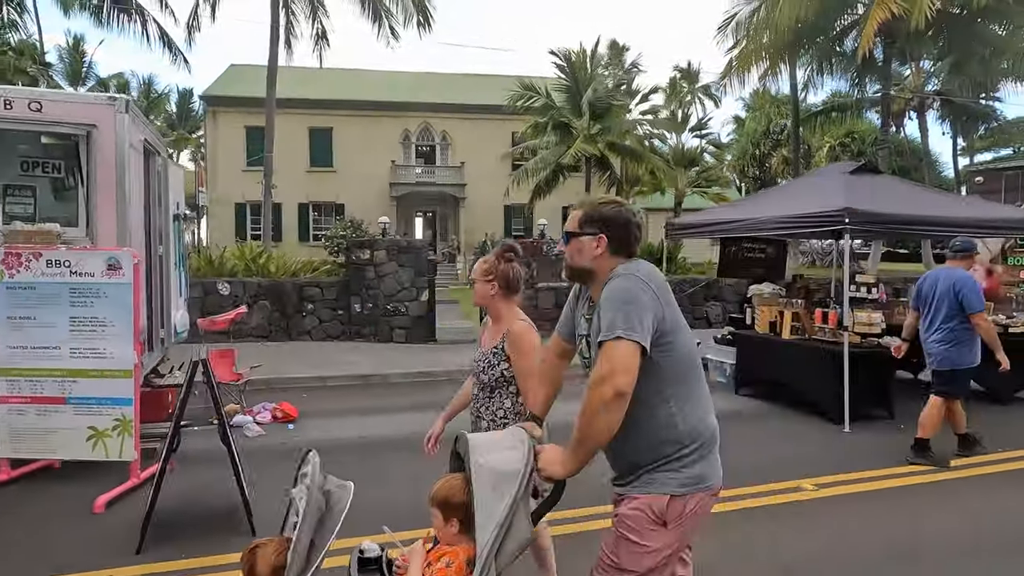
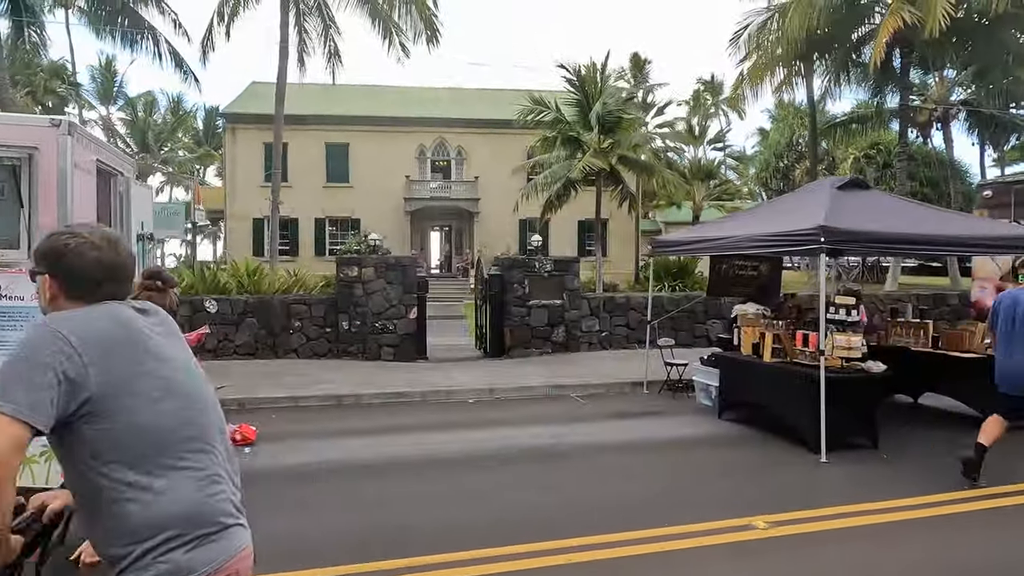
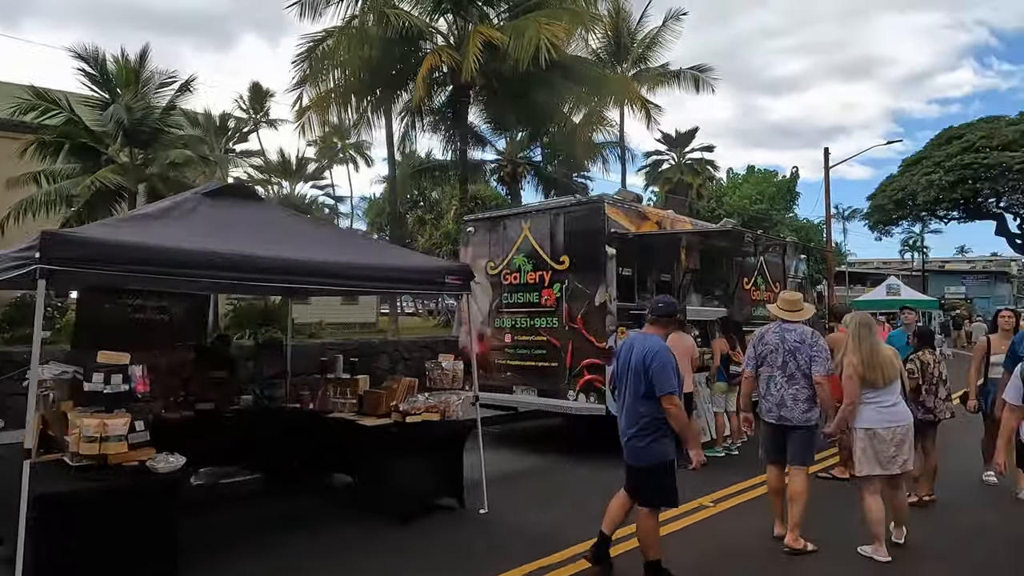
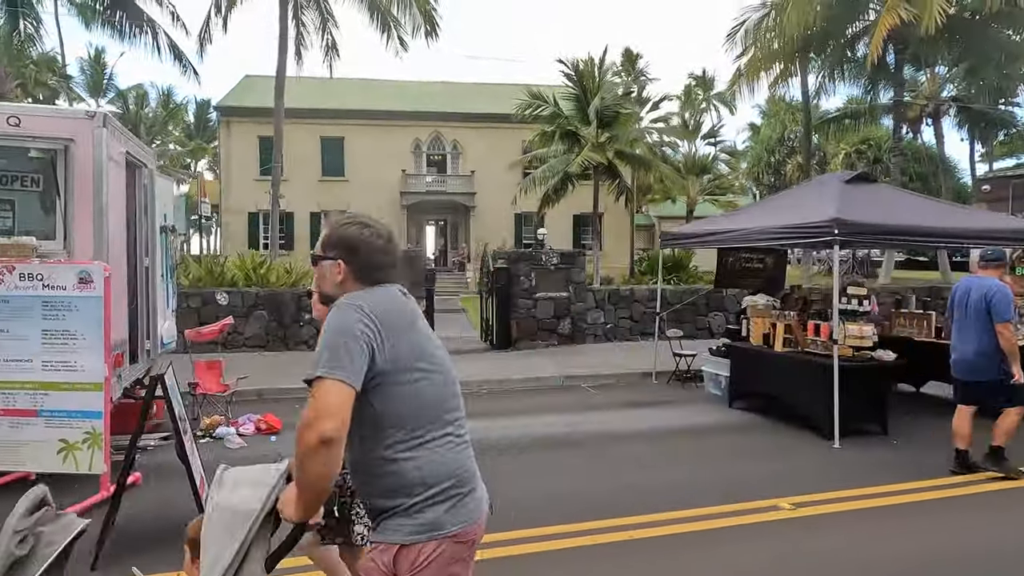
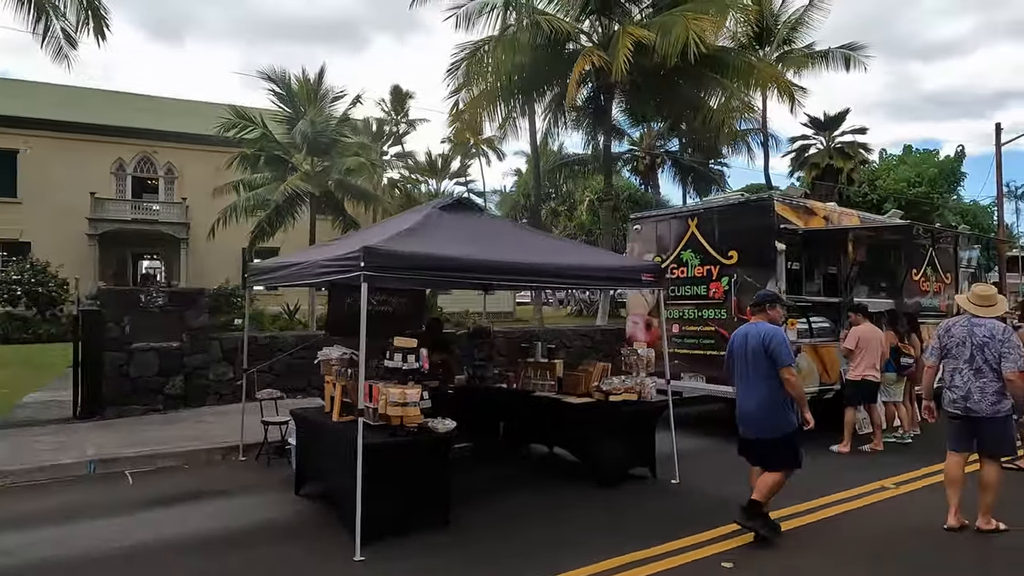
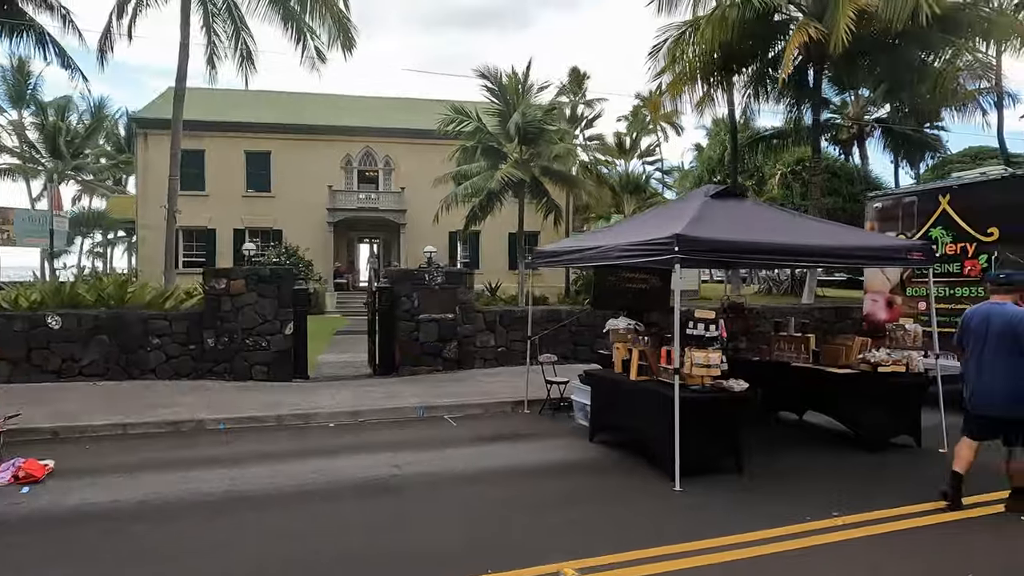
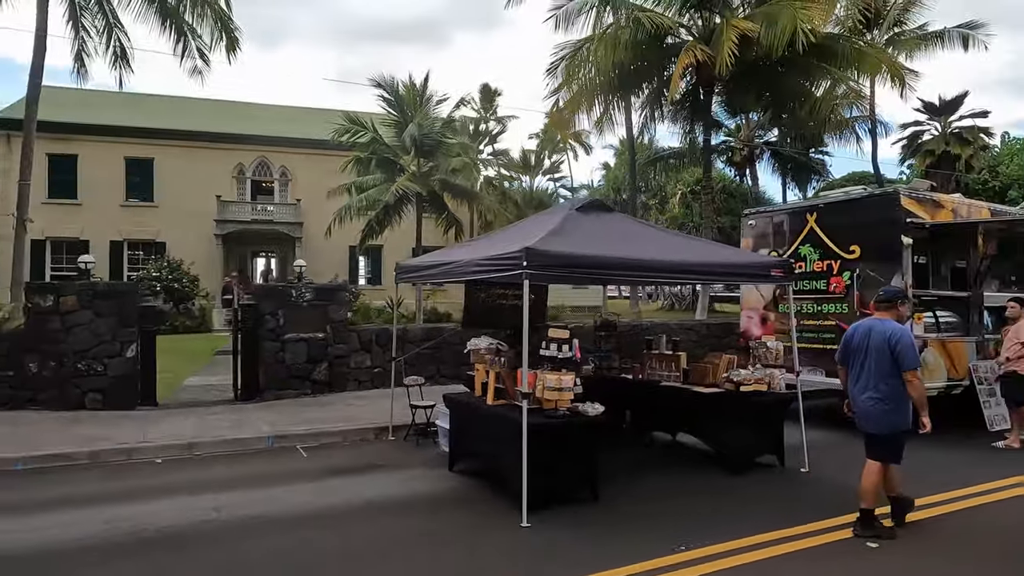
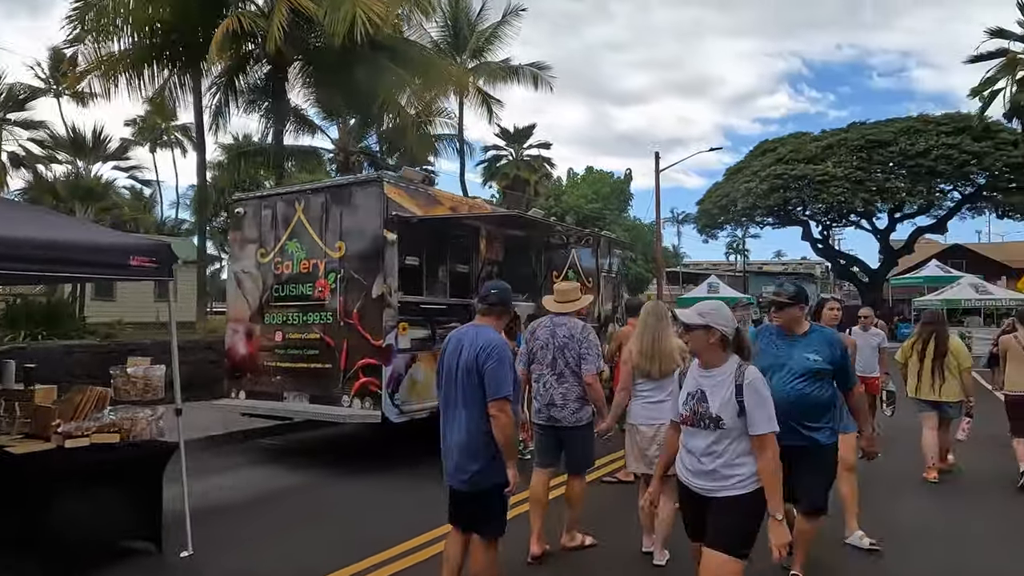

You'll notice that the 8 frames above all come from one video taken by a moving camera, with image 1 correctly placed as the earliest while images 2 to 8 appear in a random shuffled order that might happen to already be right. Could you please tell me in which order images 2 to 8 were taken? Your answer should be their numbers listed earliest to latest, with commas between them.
4, 2, 6, 7, 5, 3, 8
